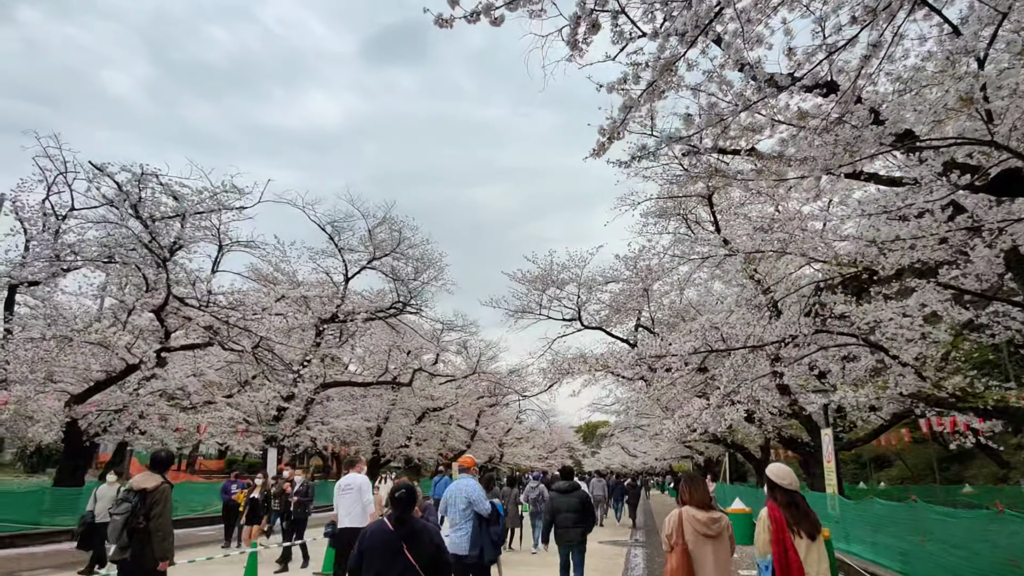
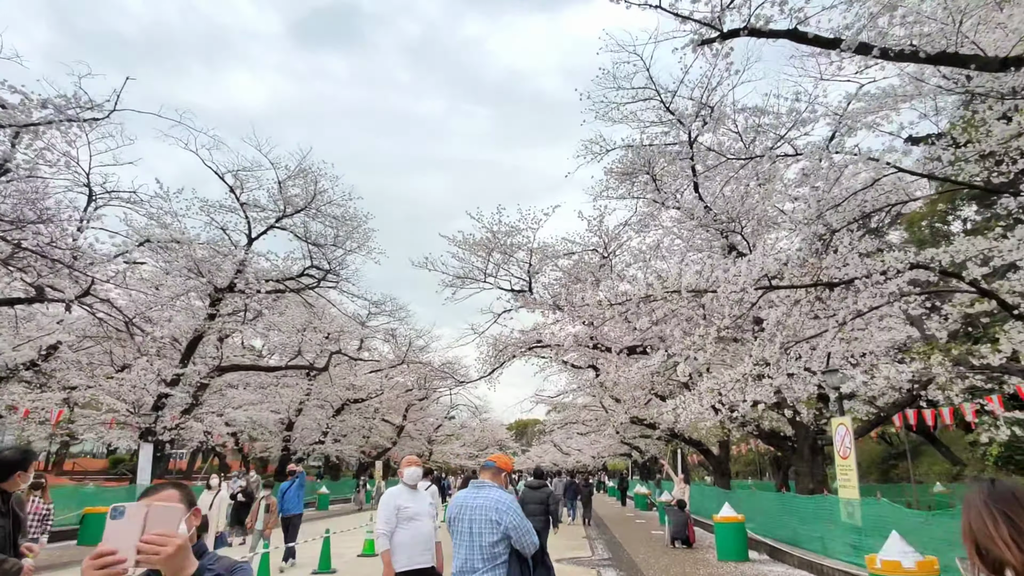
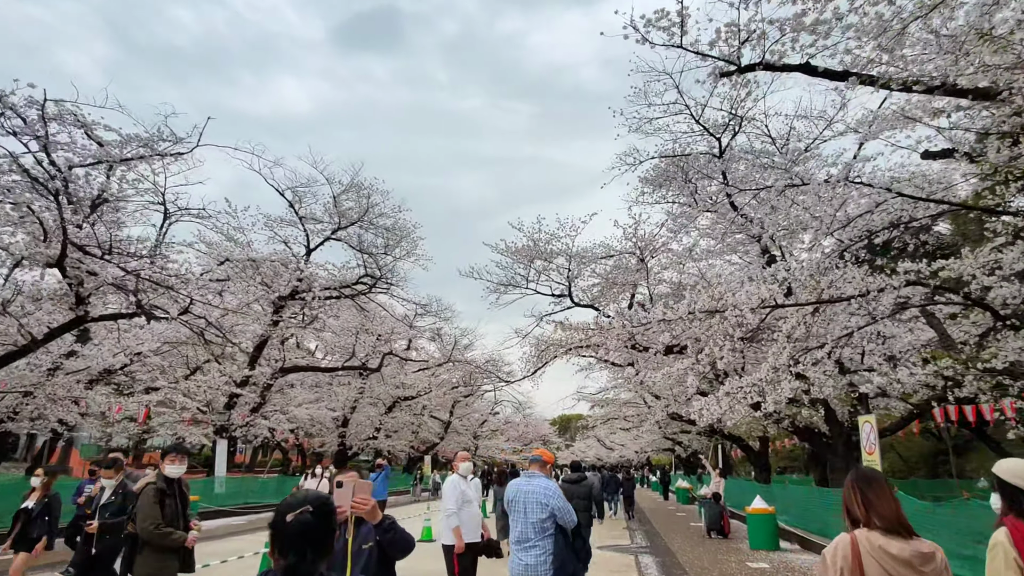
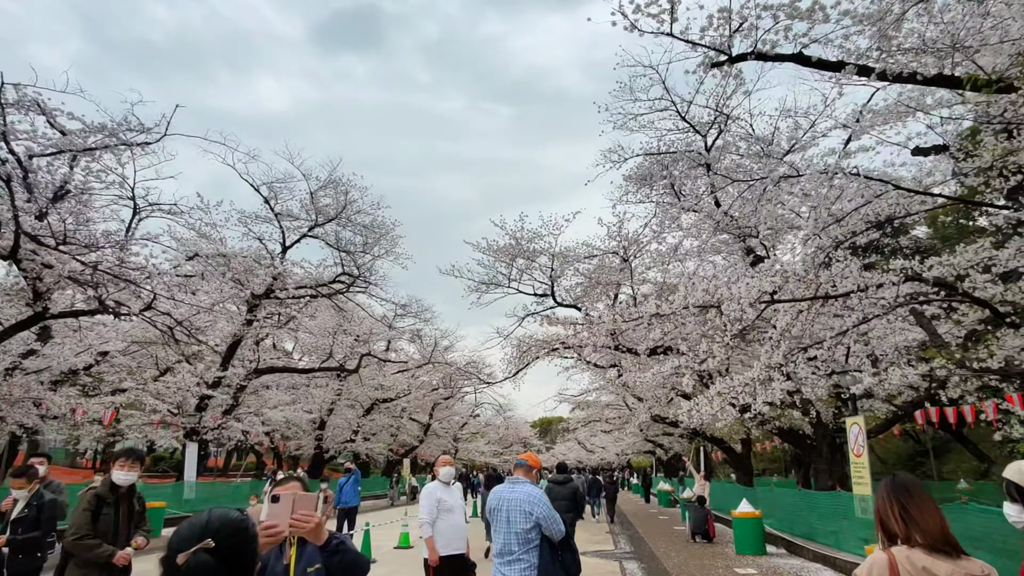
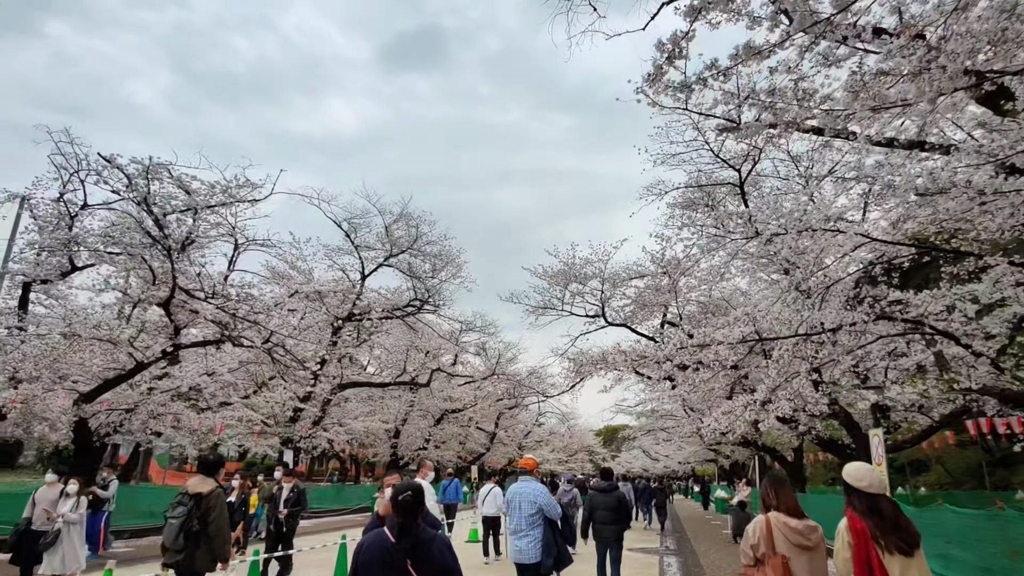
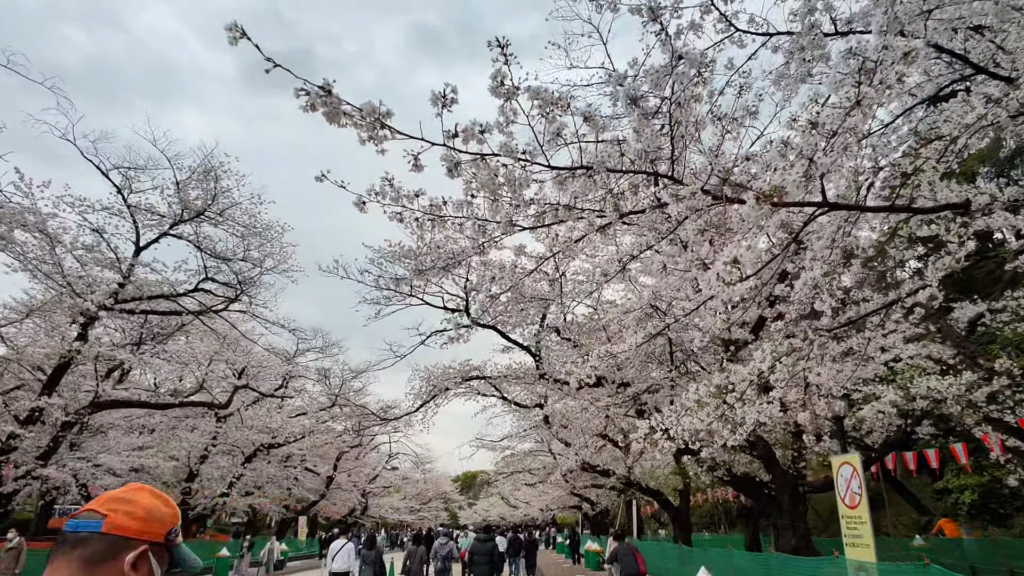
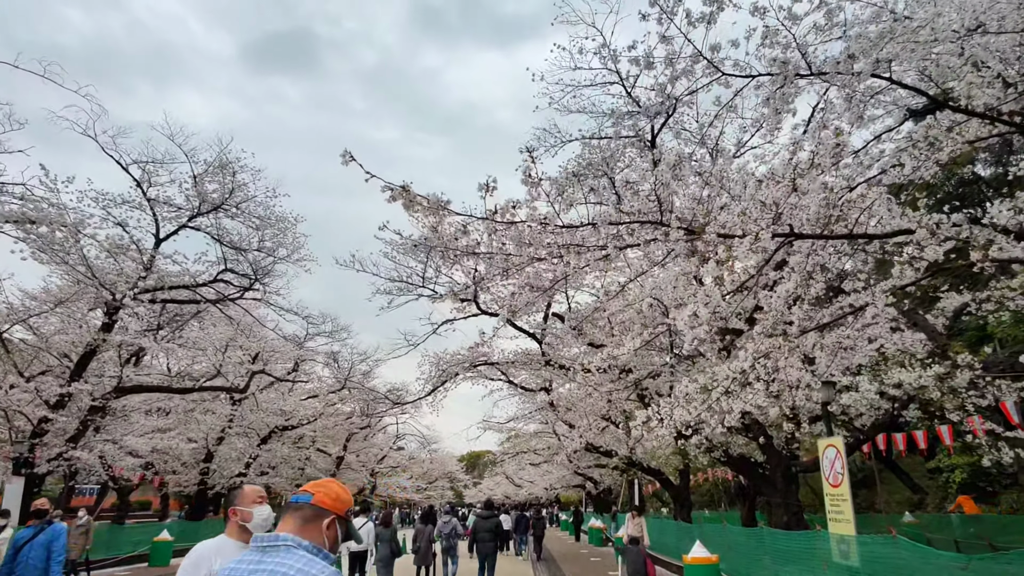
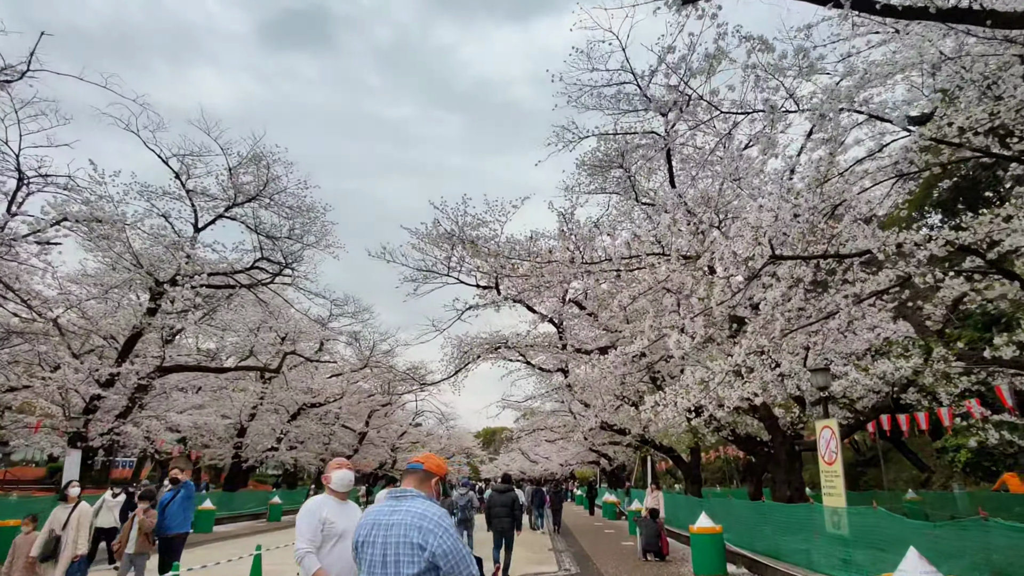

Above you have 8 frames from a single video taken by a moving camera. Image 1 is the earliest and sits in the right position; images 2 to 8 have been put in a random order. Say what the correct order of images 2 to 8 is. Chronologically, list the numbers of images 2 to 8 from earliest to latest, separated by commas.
5, 3, 4, 2, 8, 7, 6
